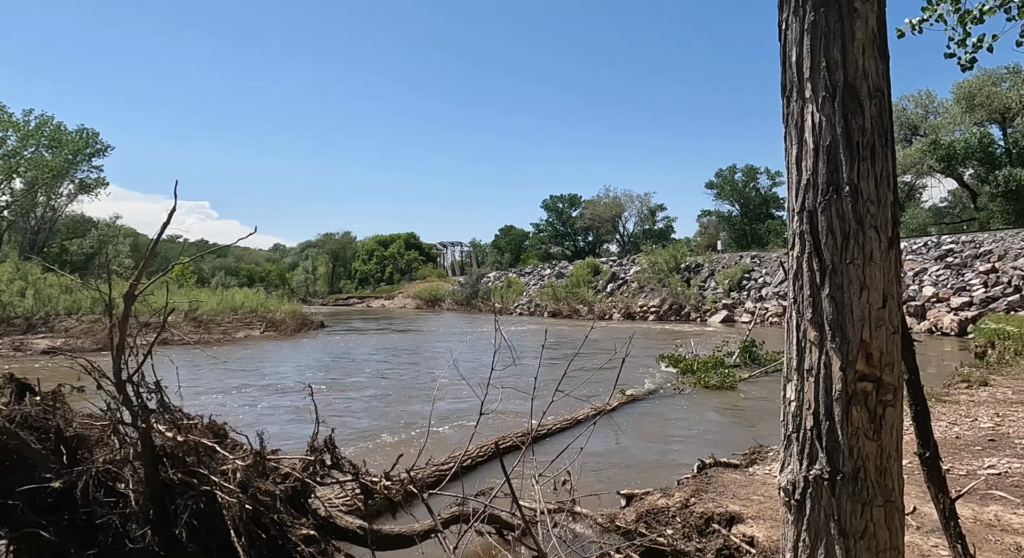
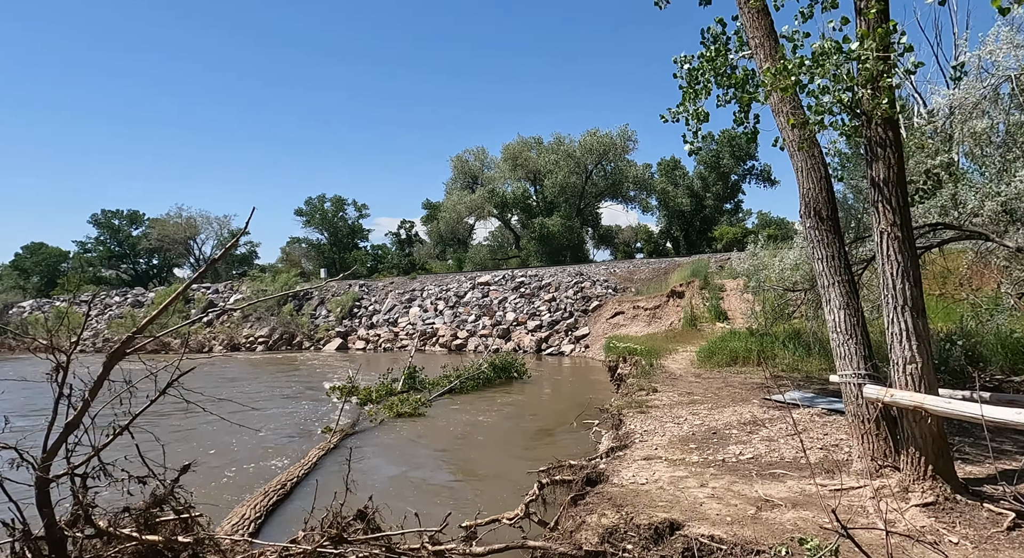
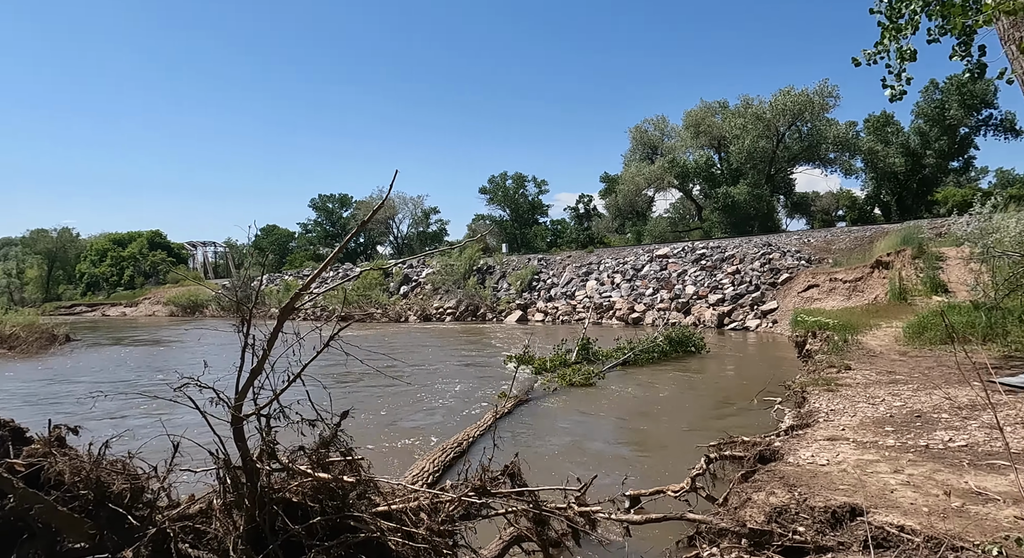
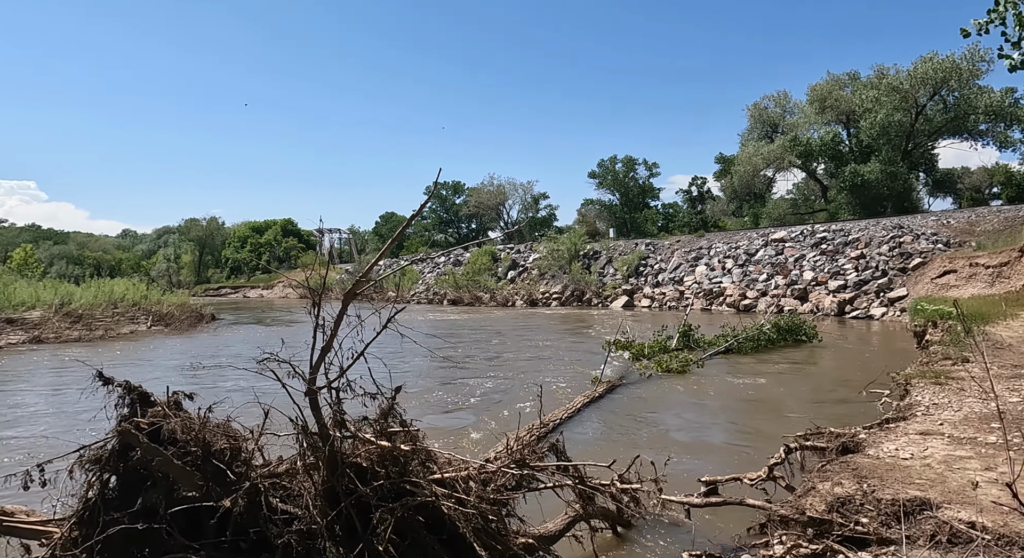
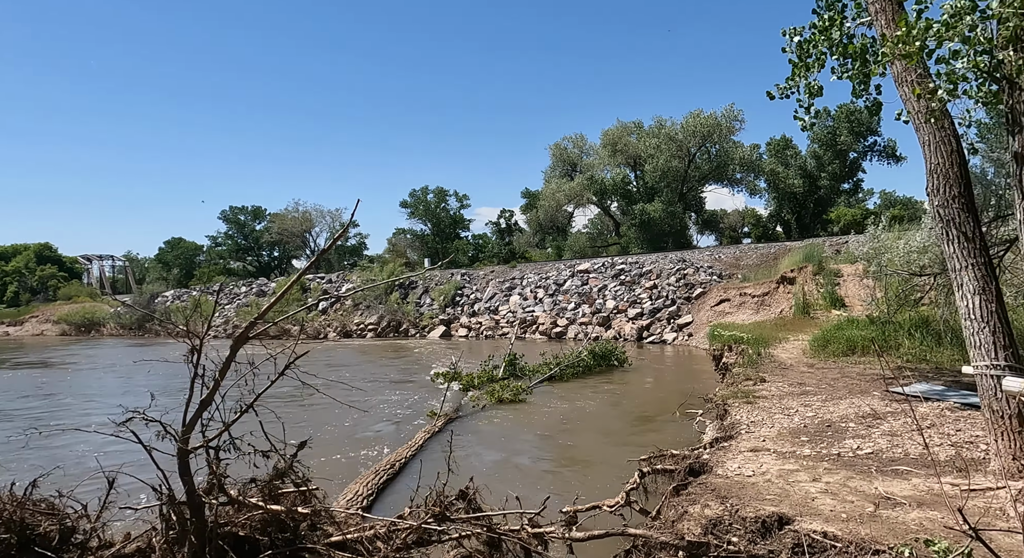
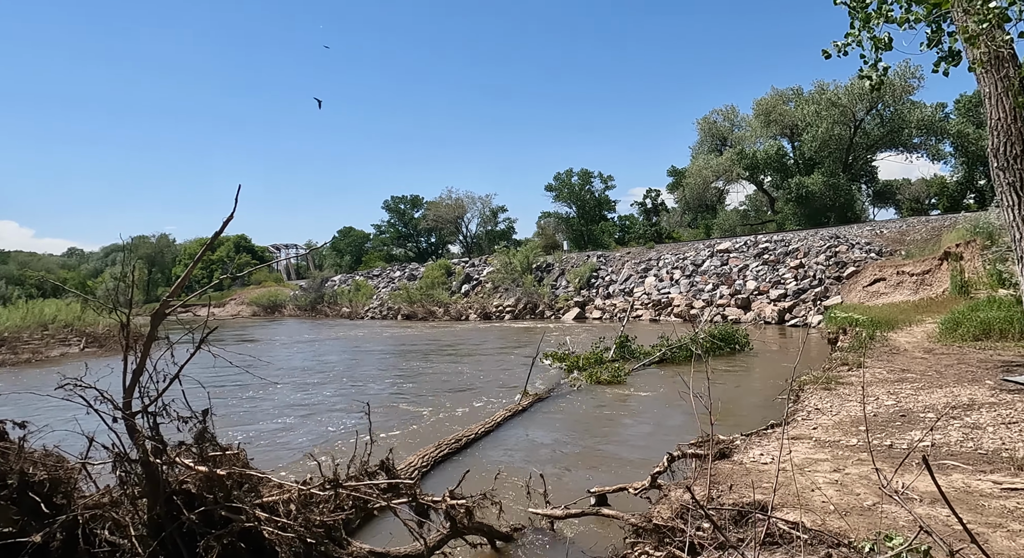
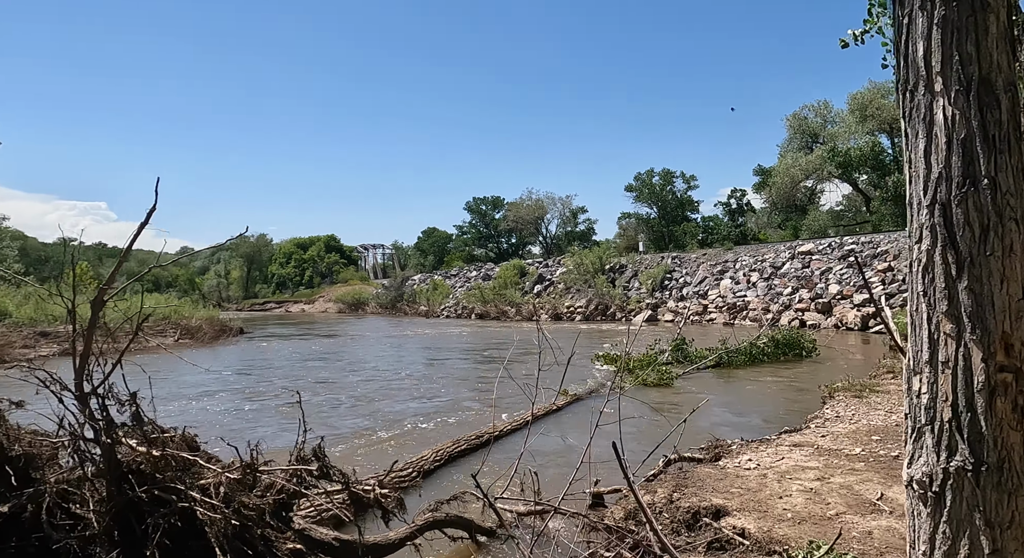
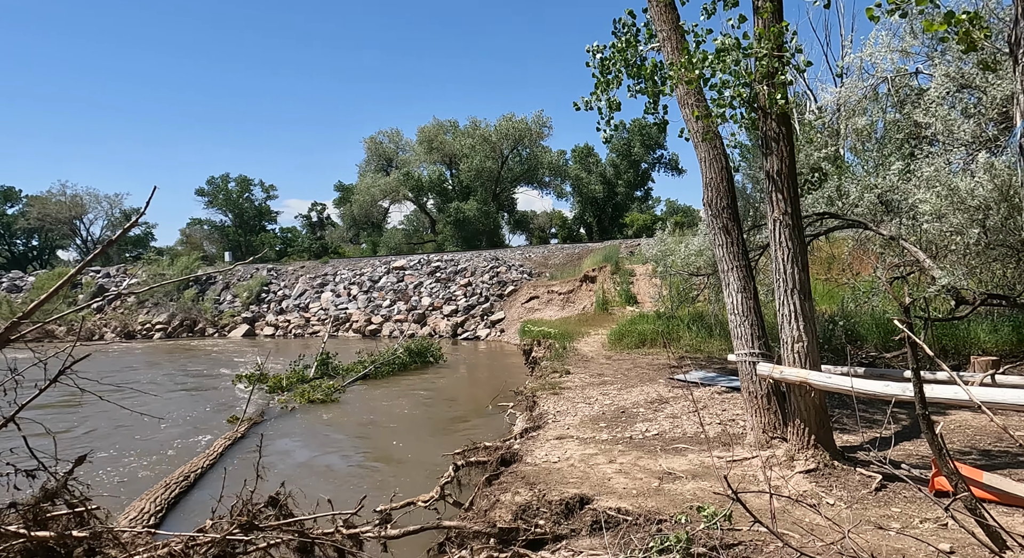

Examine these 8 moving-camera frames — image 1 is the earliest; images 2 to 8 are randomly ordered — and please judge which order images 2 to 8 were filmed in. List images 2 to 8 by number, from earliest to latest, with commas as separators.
7, 6, 4, 3, 5, 2, 8
